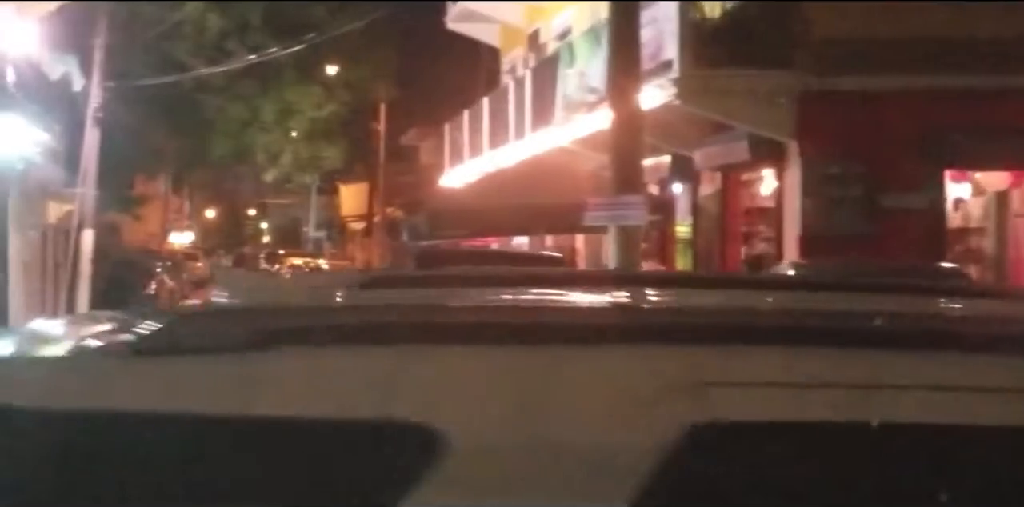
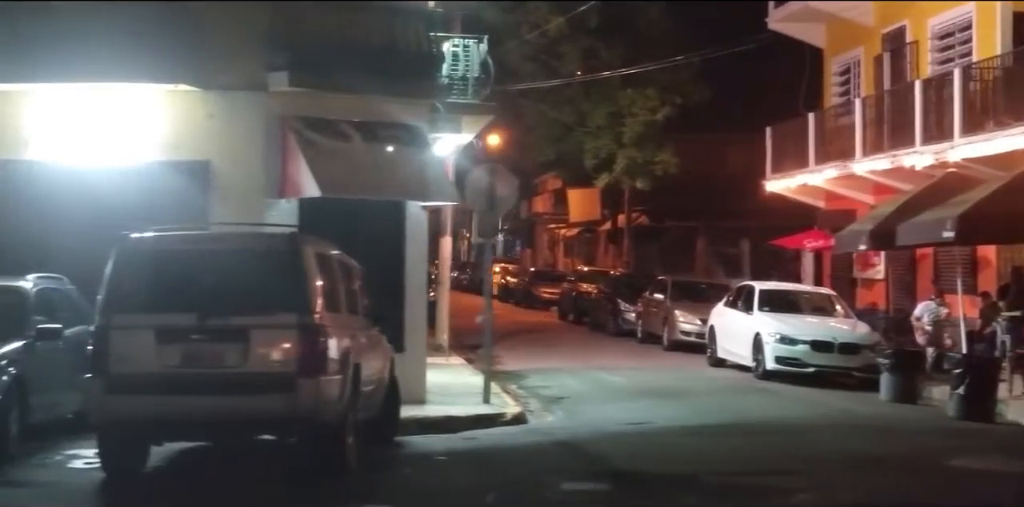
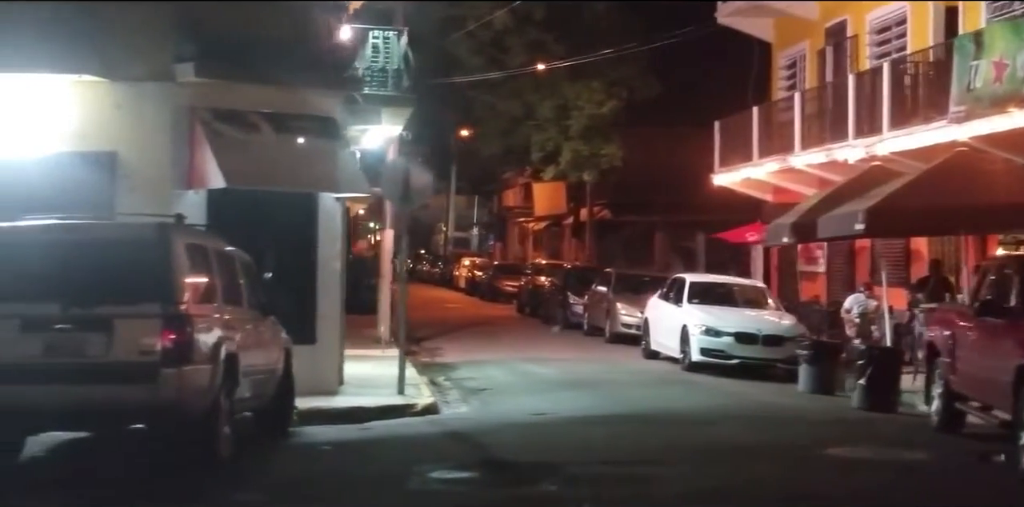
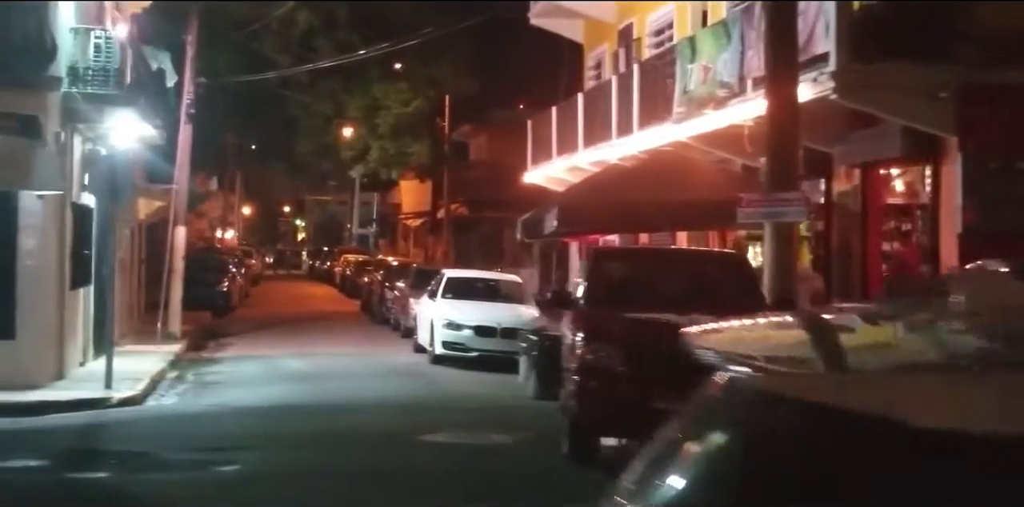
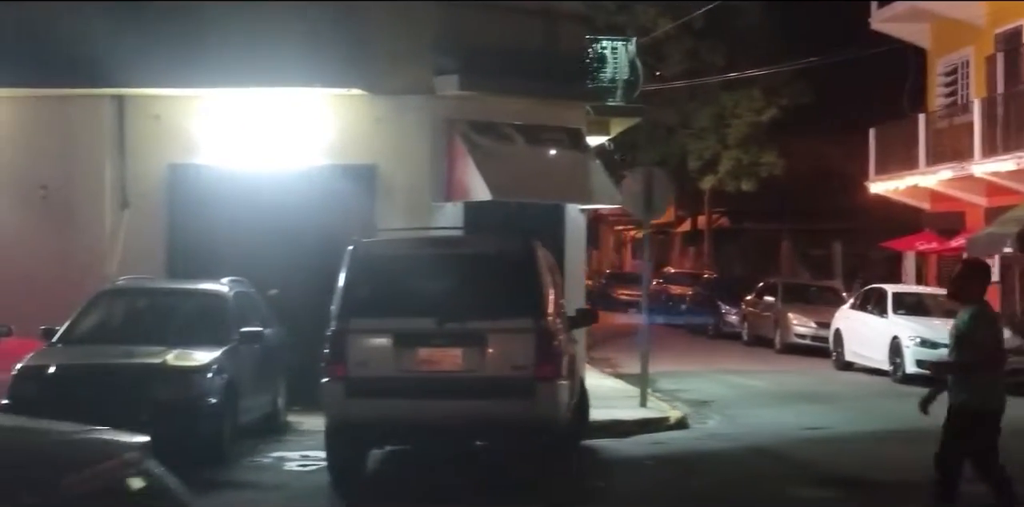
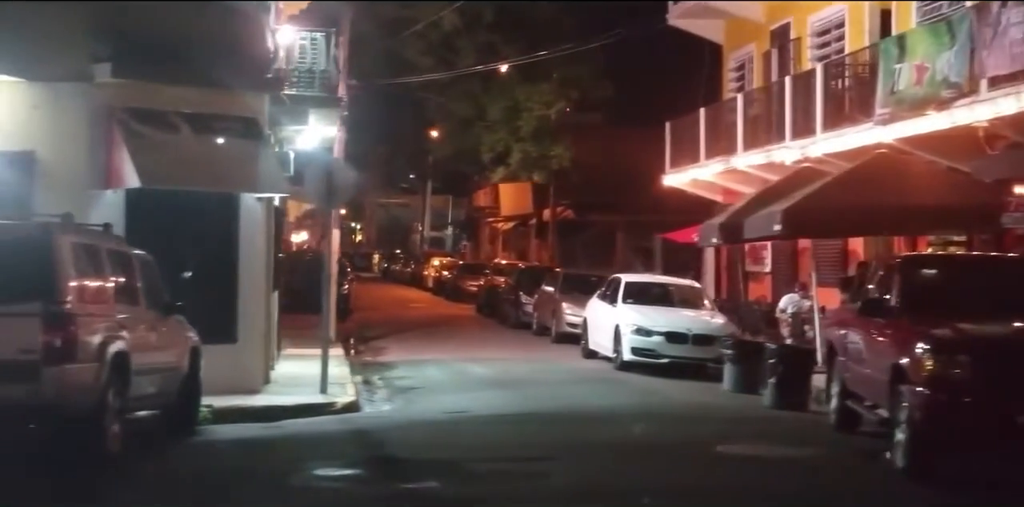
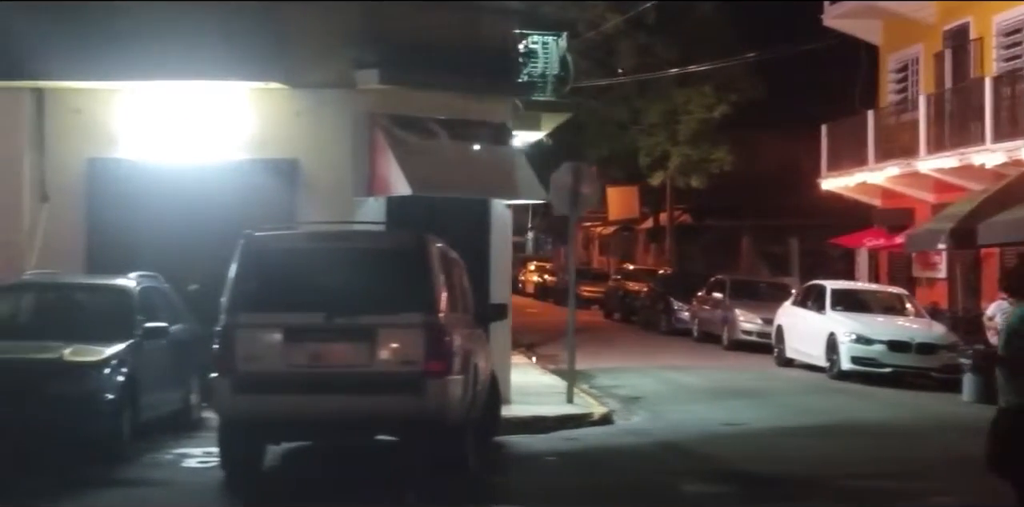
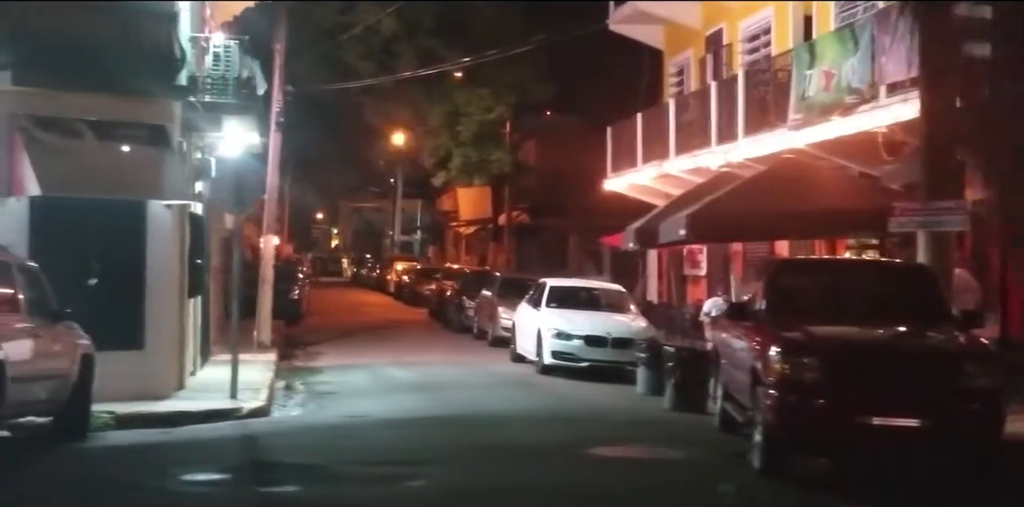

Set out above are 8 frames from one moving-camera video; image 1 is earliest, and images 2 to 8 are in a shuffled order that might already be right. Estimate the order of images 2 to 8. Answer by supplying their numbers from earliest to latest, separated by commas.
4, 8, 6, 3, 2, 7, 5
